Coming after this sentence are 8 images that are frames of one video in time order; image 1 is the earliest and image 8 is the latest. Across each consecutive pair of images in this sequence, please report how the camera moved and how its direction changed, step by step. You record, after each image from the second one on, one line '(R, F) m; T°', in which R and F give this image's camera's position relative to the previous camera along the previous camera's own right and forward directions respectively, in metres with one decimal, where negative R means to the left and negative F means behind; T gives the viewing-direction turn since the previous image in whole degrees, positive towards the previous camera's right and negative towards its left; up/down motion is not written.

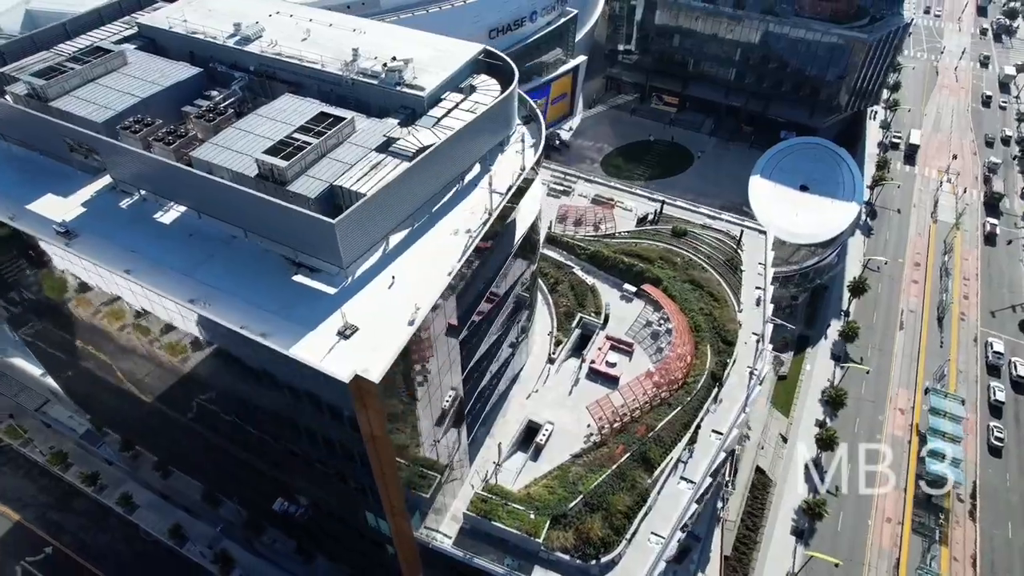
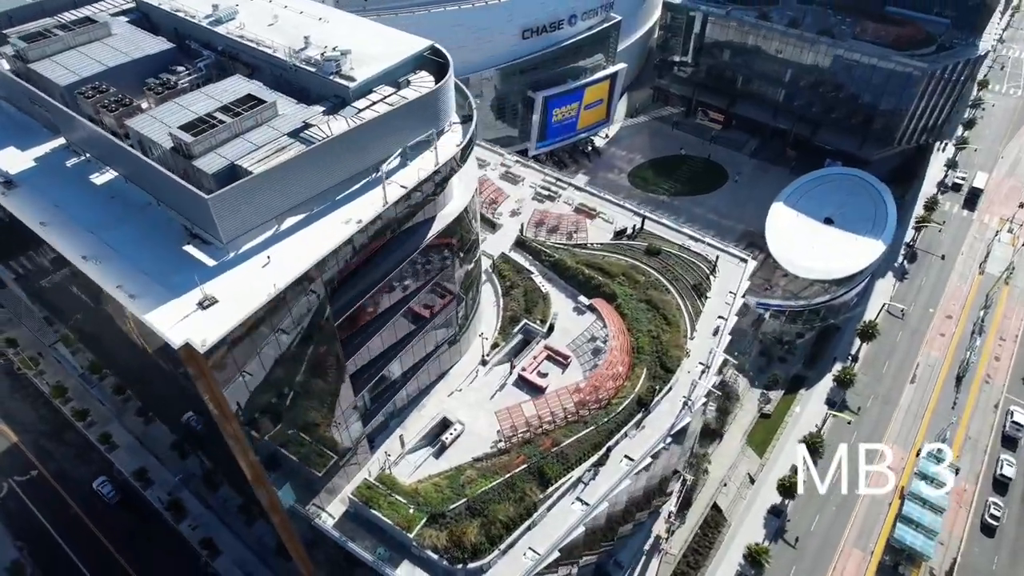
(+10.8, +0.7) m; -7°
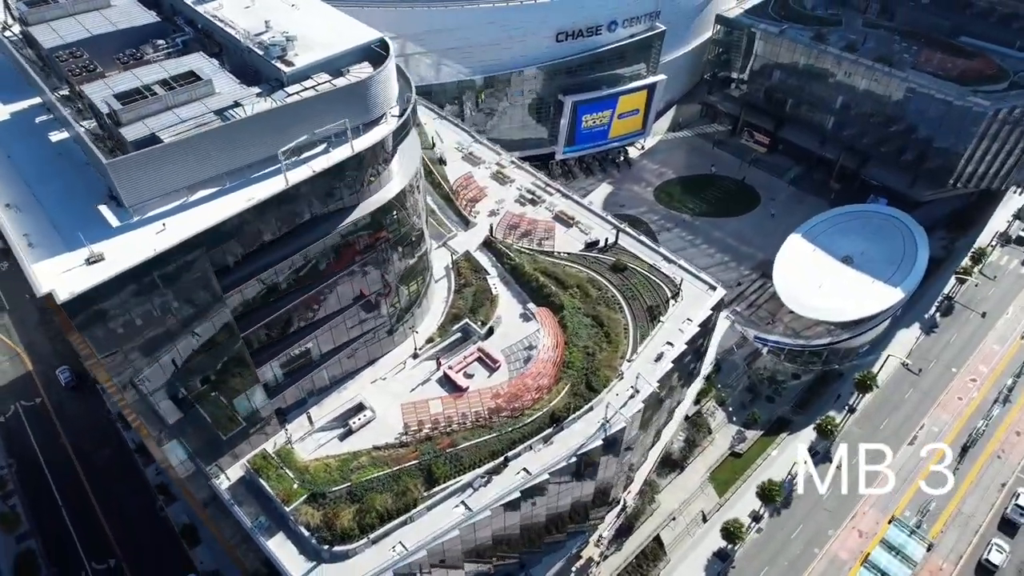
(+11.1, +0.9) m; -7°
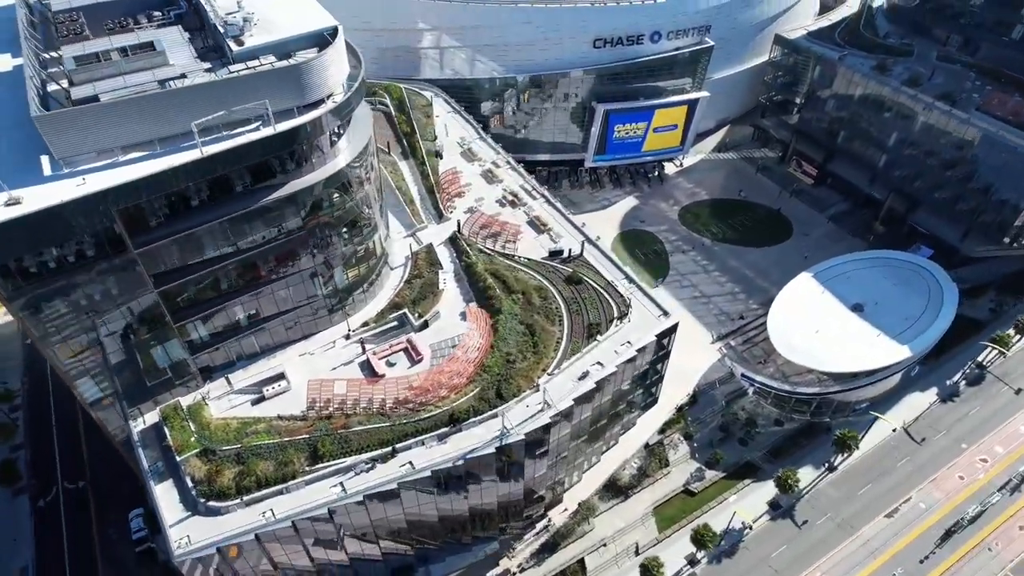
(+12.3, +1.0) m; -8°
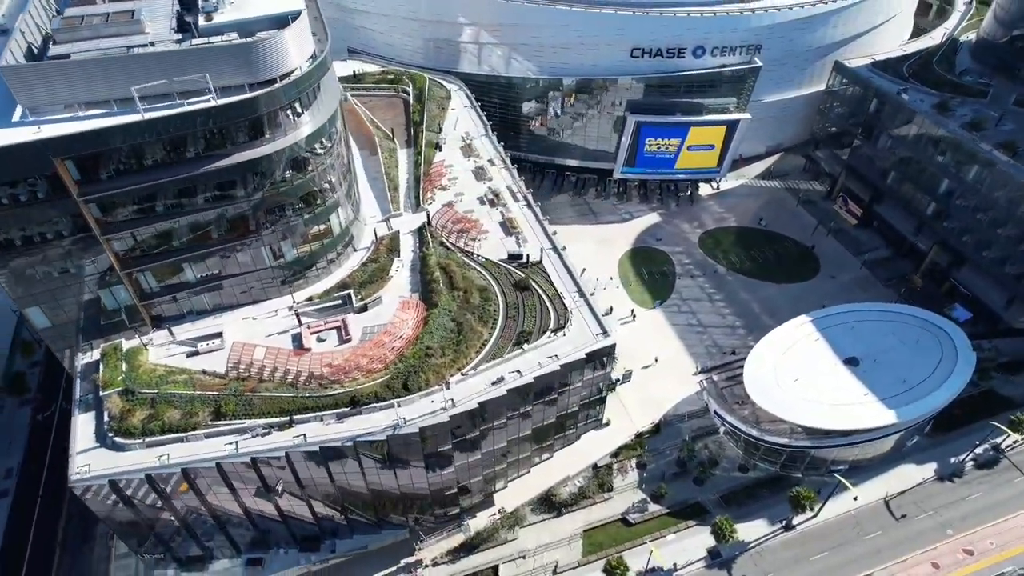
(+12.6, +1.1) m; -8°
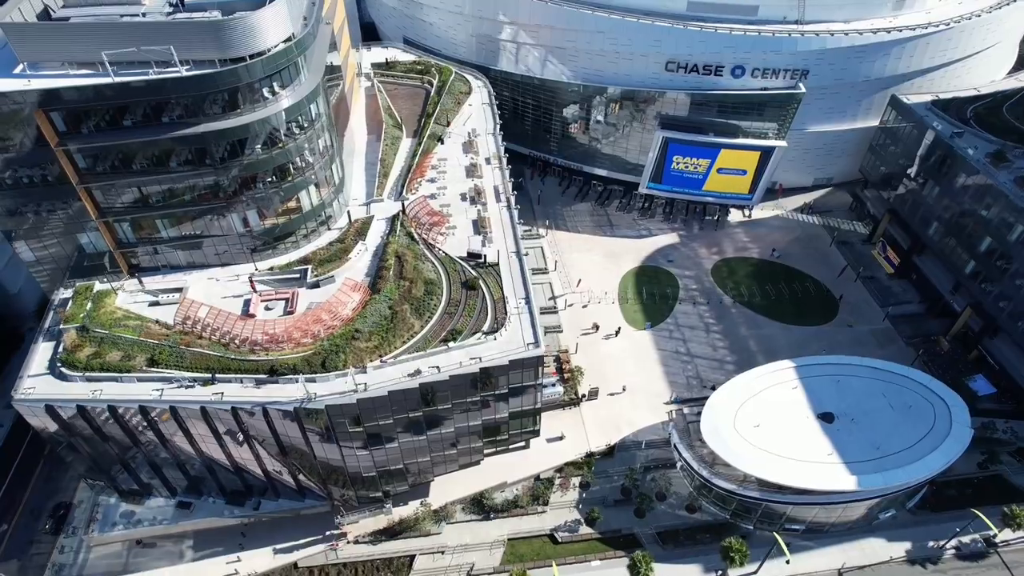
(+12.4, +1.0) m; -8°
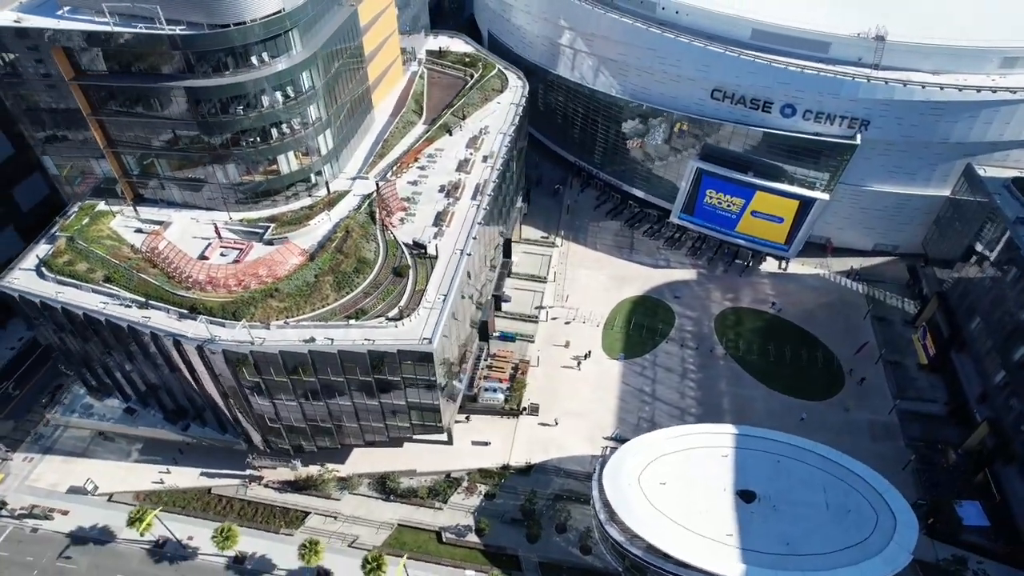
(+18.4, +2.0) m; -12°
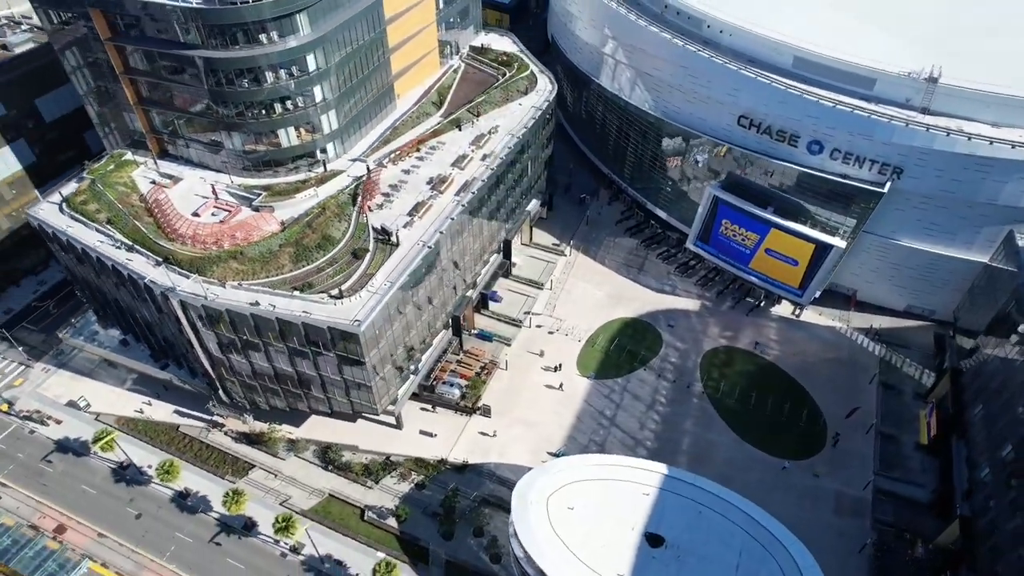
(+13.8, +1.1) m; -9°
